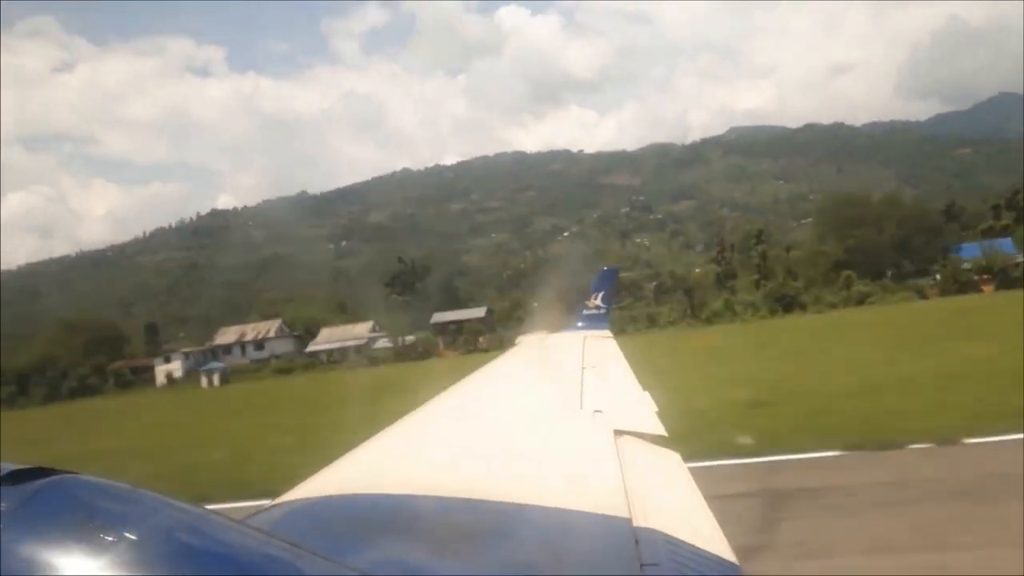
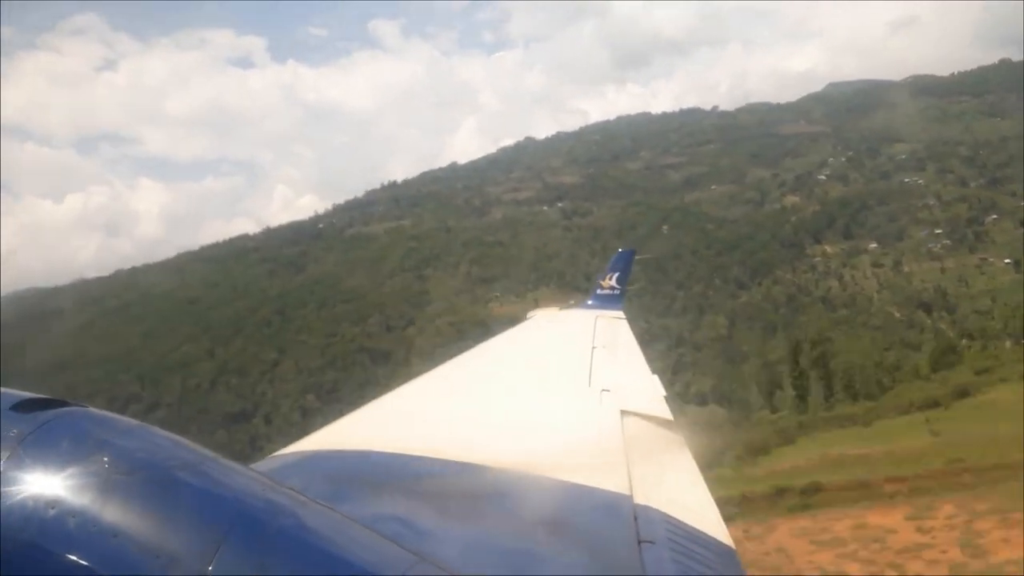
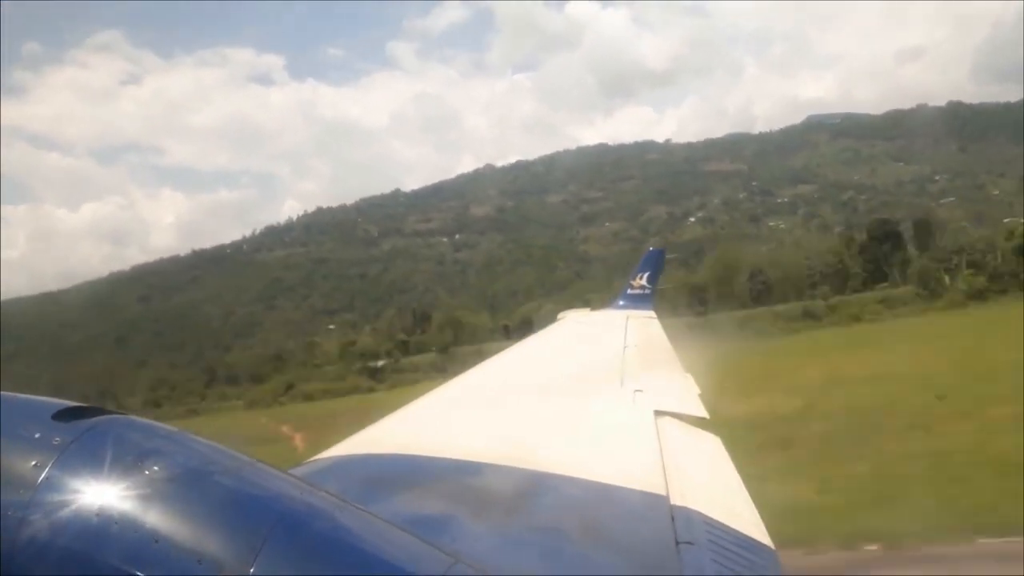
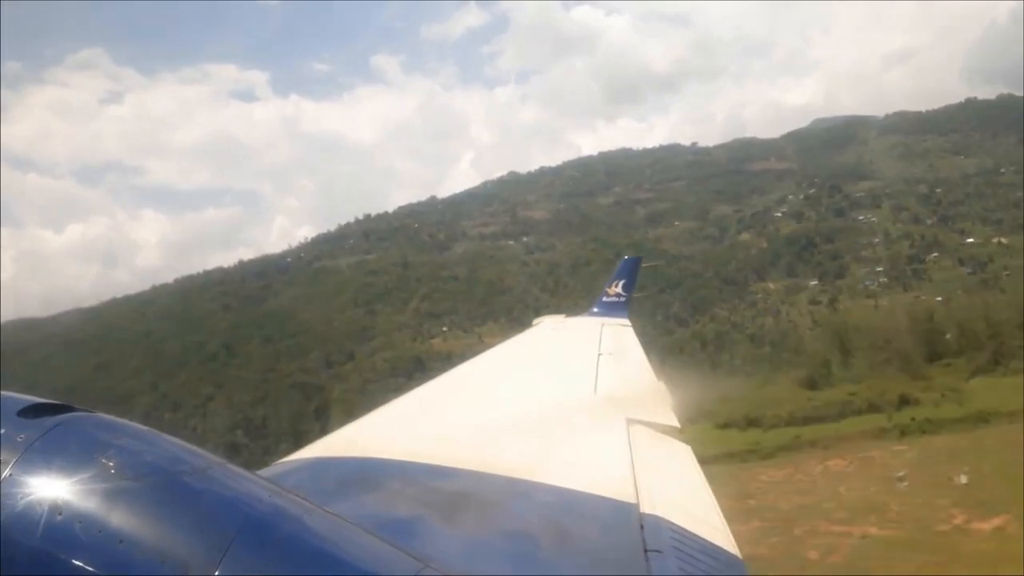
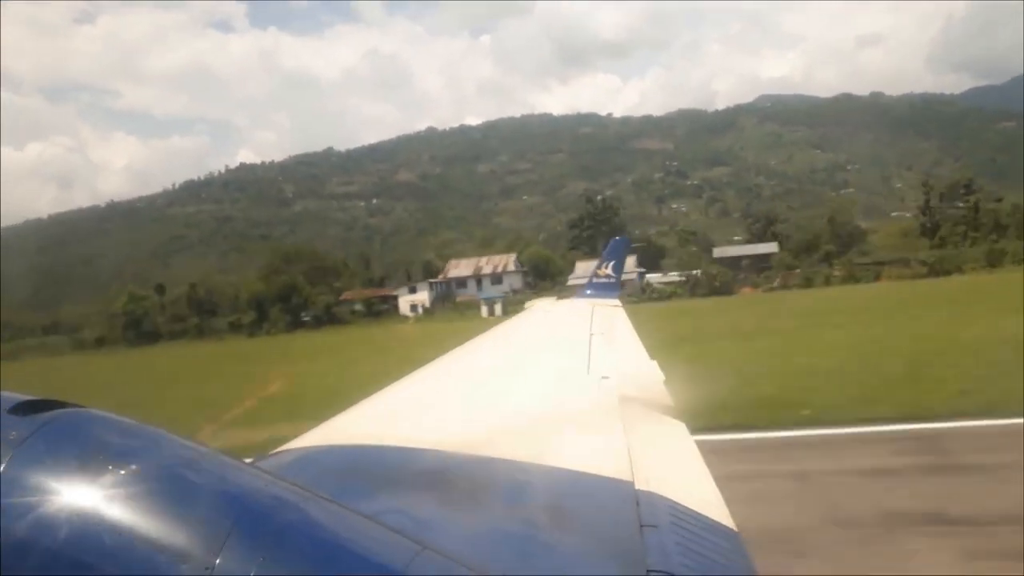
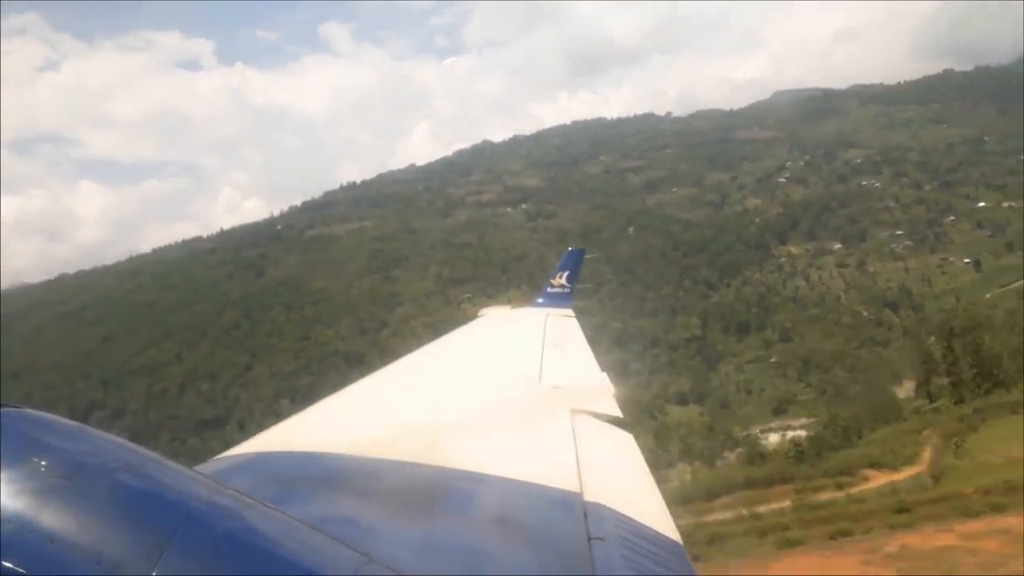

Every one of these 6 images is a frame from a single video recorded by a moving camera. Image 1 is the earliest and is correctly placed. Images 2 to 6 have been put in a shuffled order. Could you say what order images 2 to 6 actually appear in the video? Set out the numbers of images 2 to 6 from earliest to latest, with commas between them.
5, 3, 4, 2, 6
